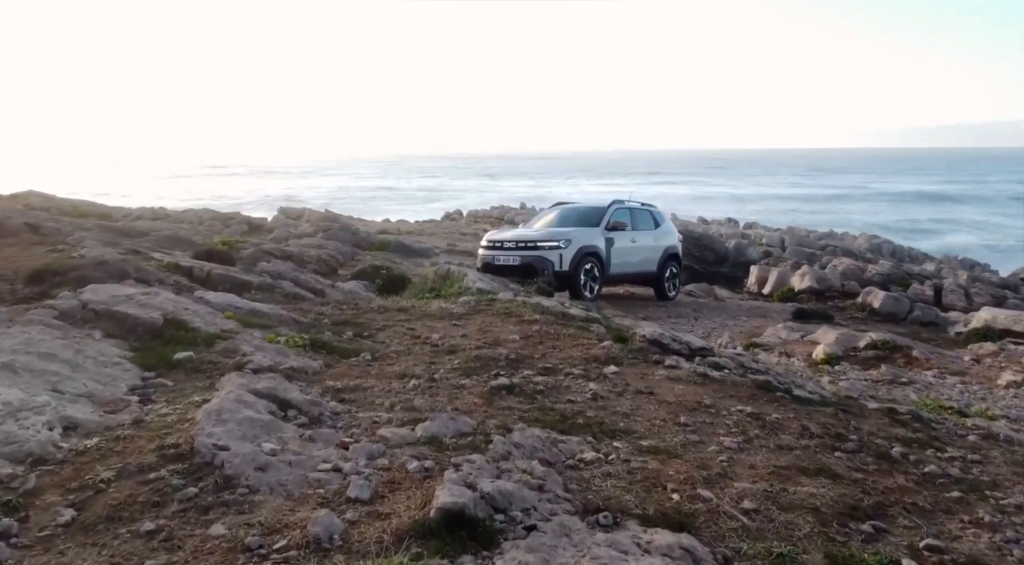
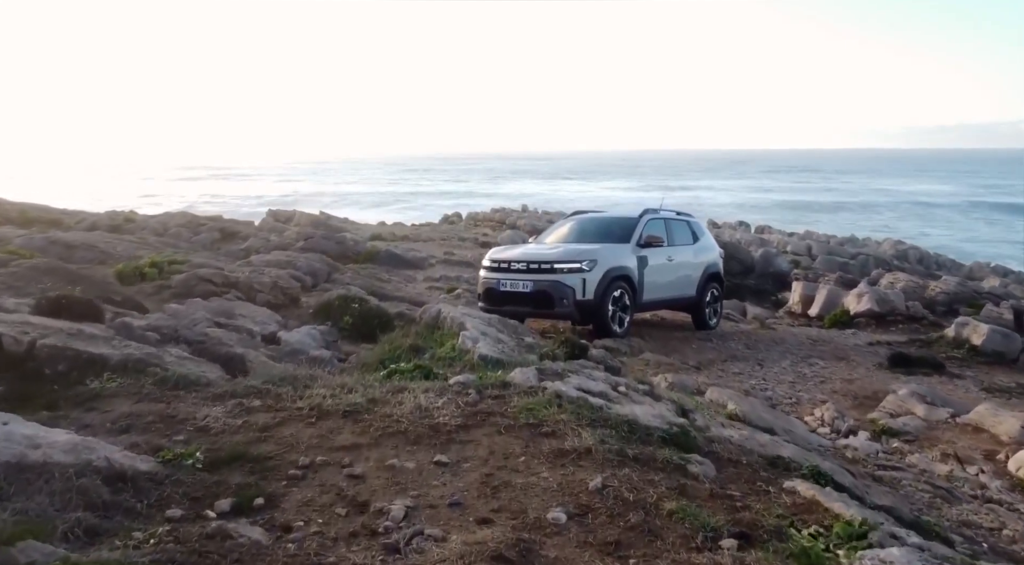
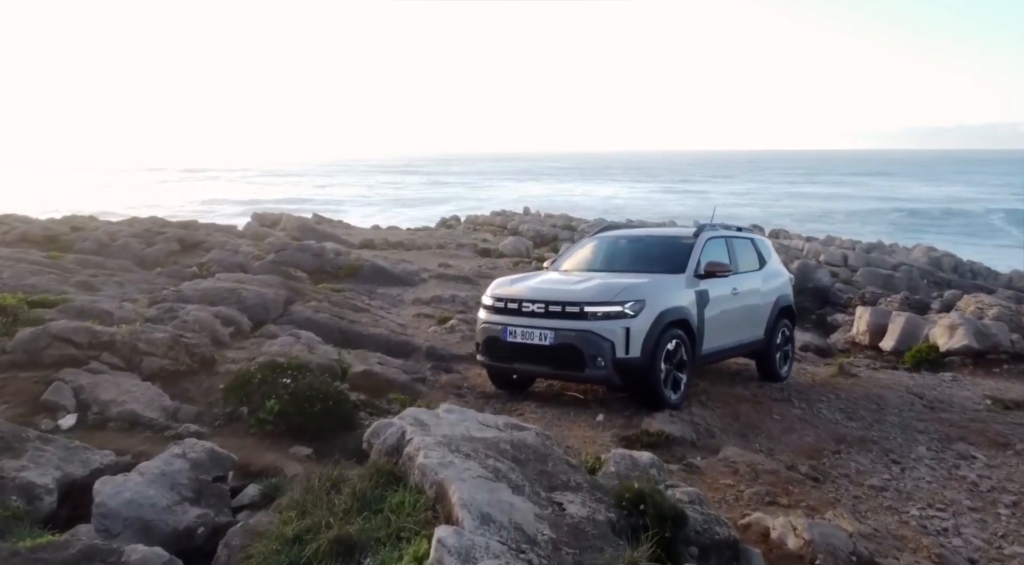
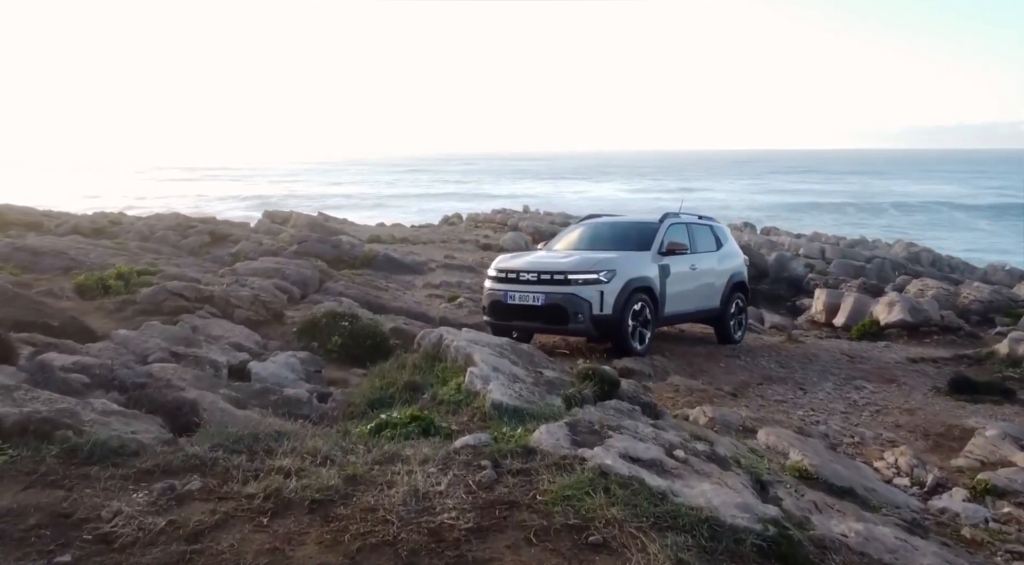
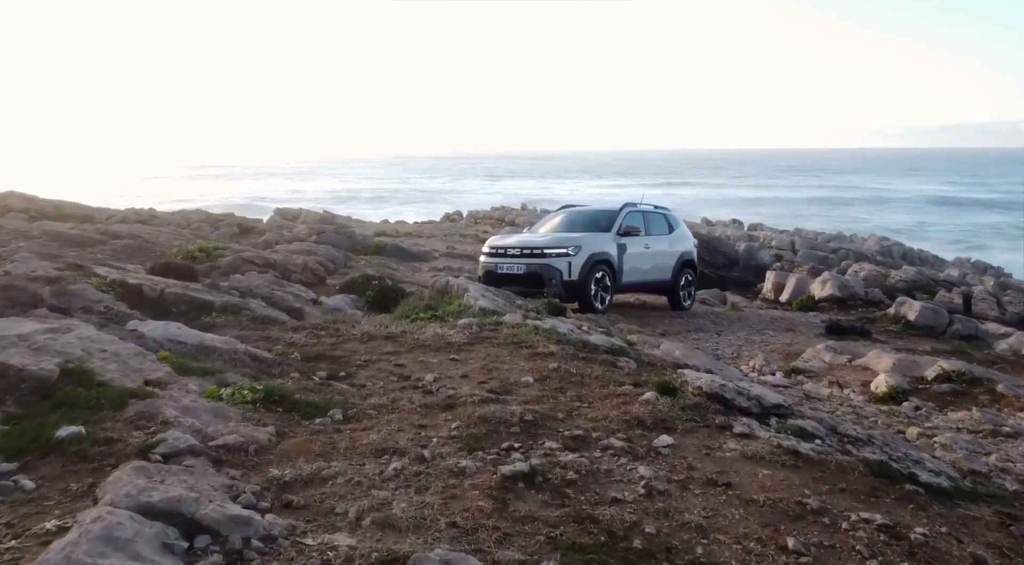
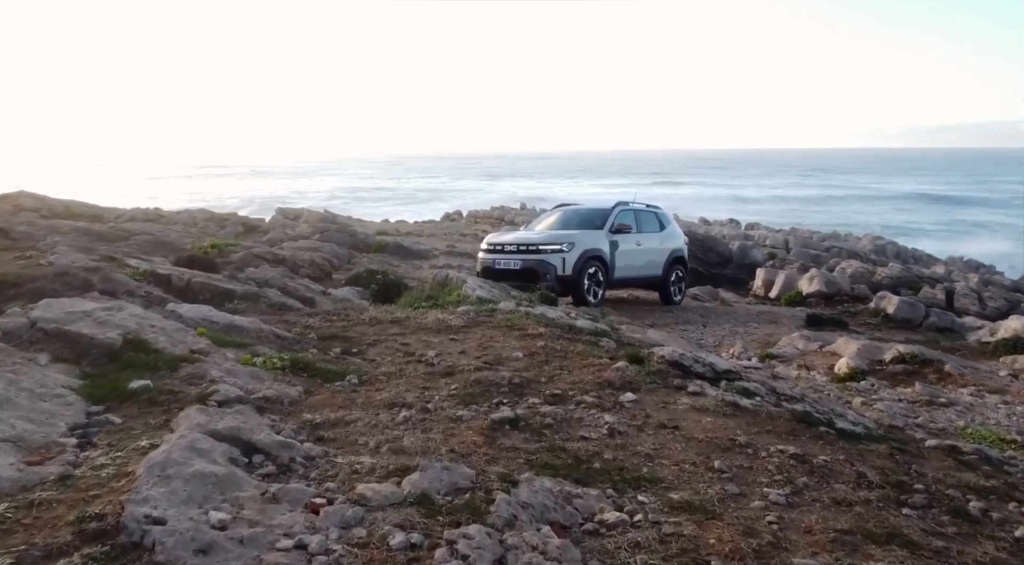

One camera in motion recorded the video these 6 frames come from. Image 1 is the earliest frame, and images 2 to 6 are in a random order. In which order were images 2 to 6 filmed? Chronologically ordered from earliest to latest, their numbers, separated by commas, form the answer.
6, 5, 2, 4, 3
